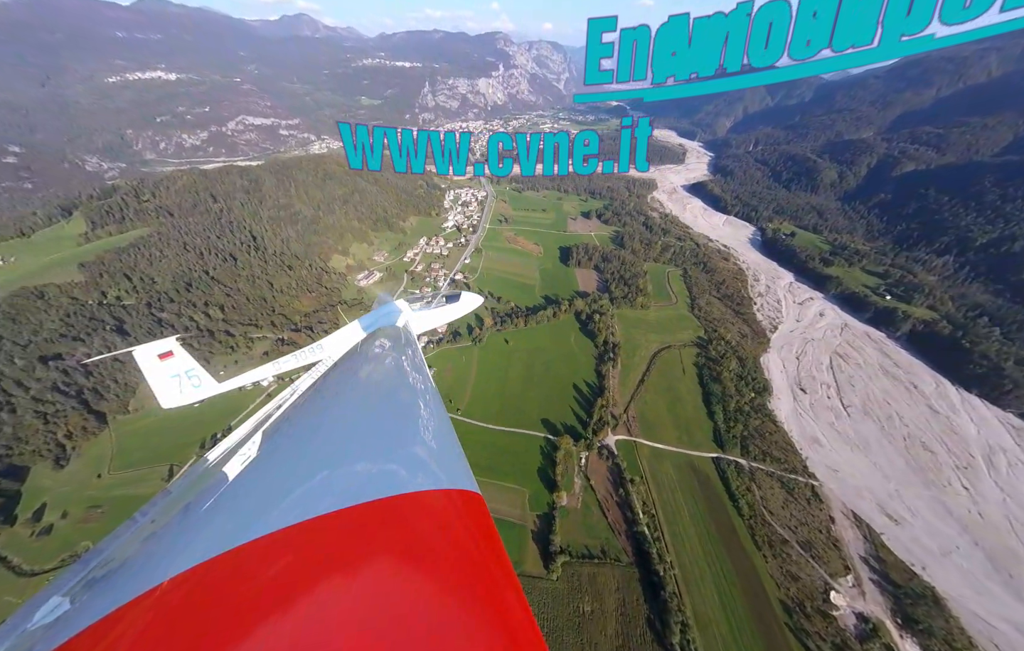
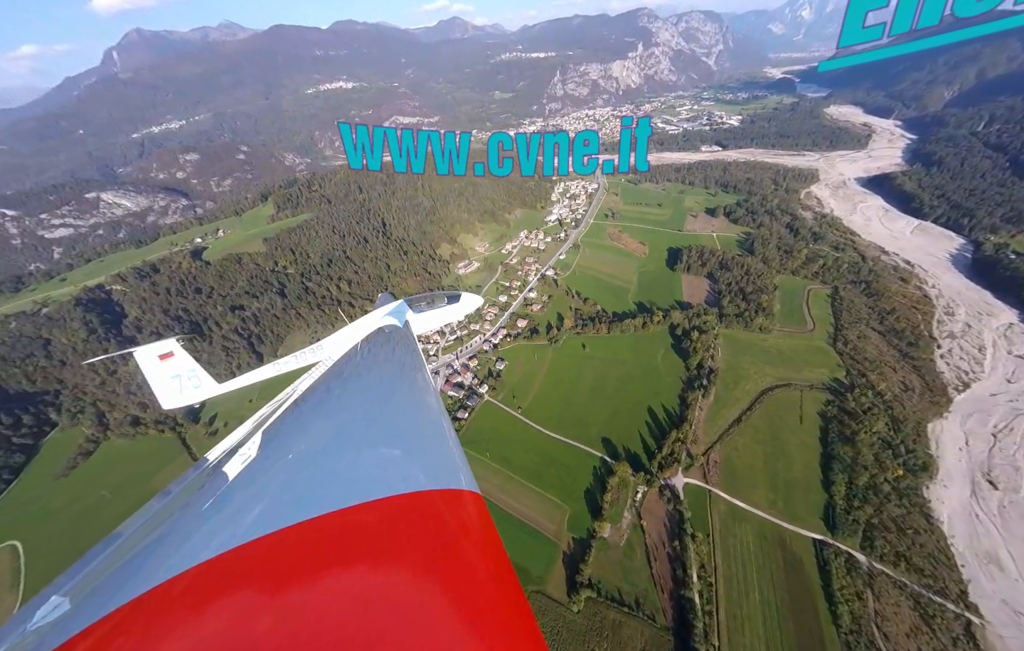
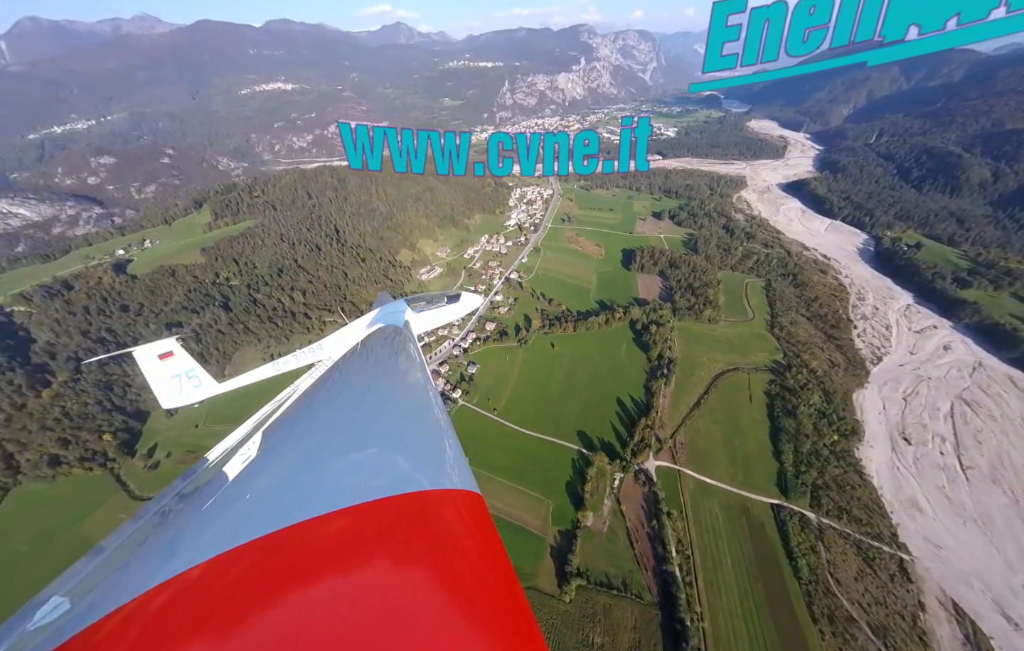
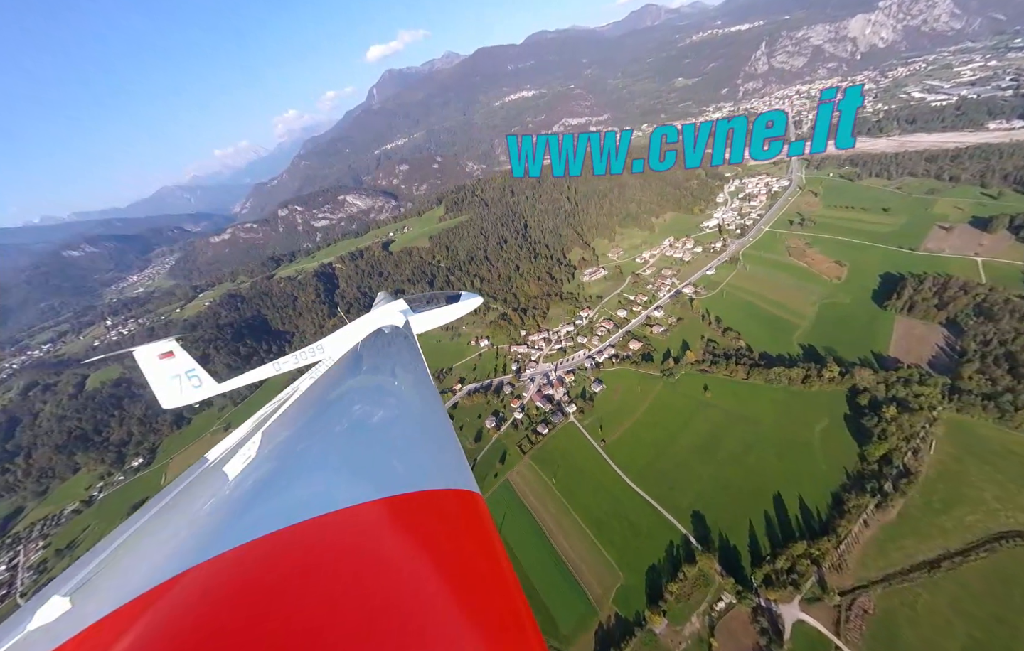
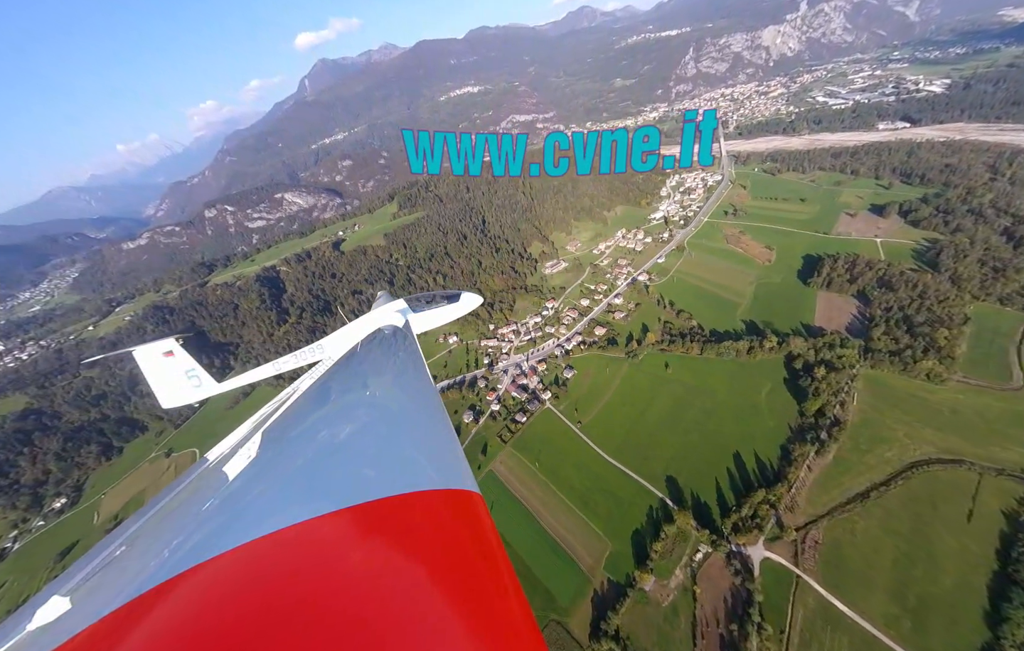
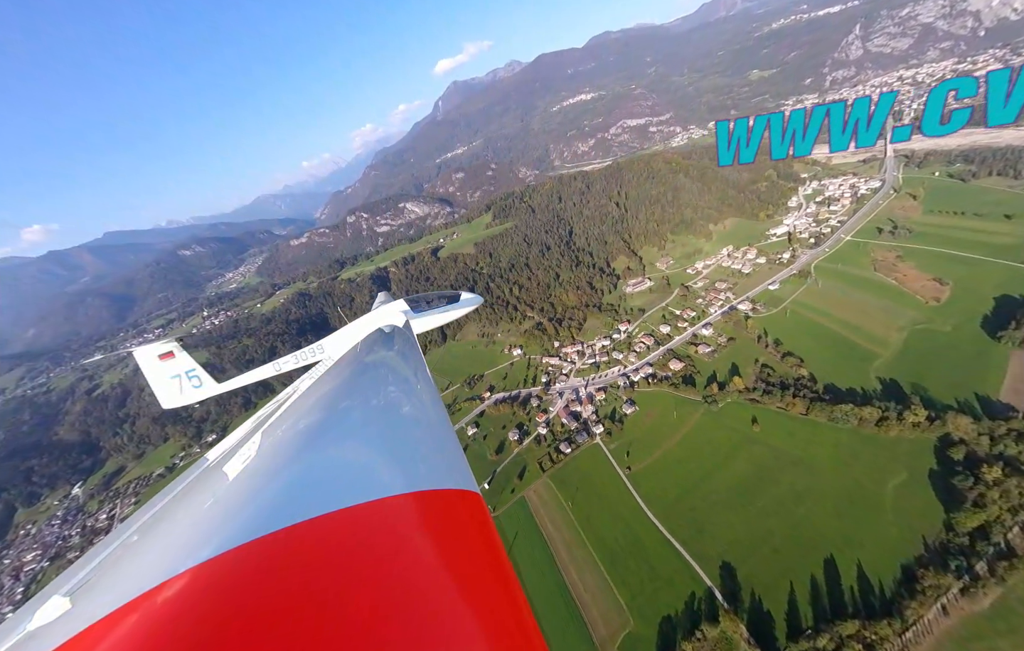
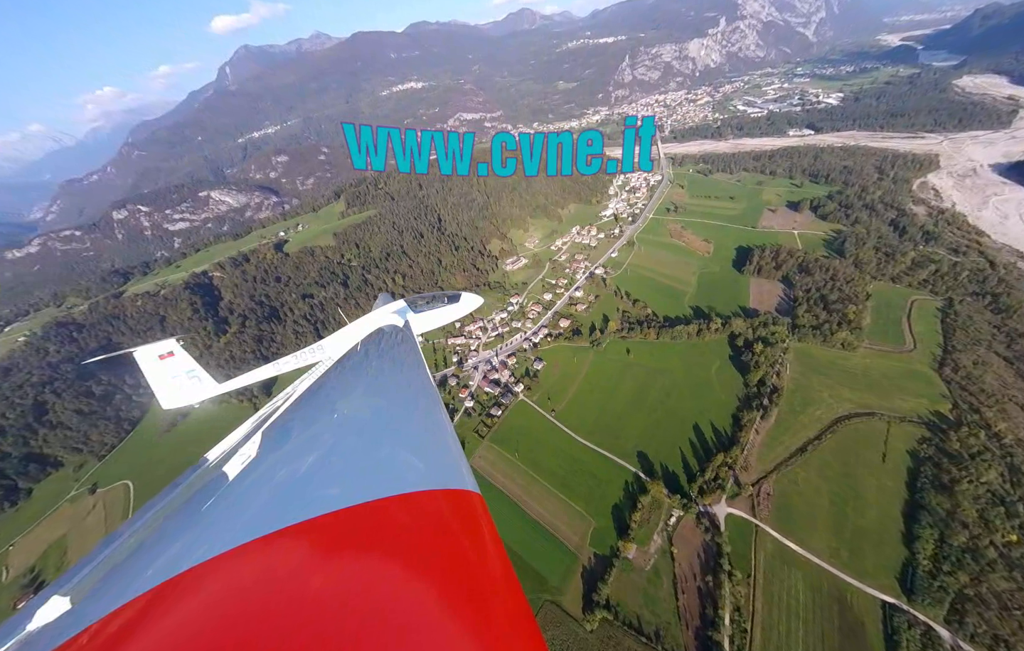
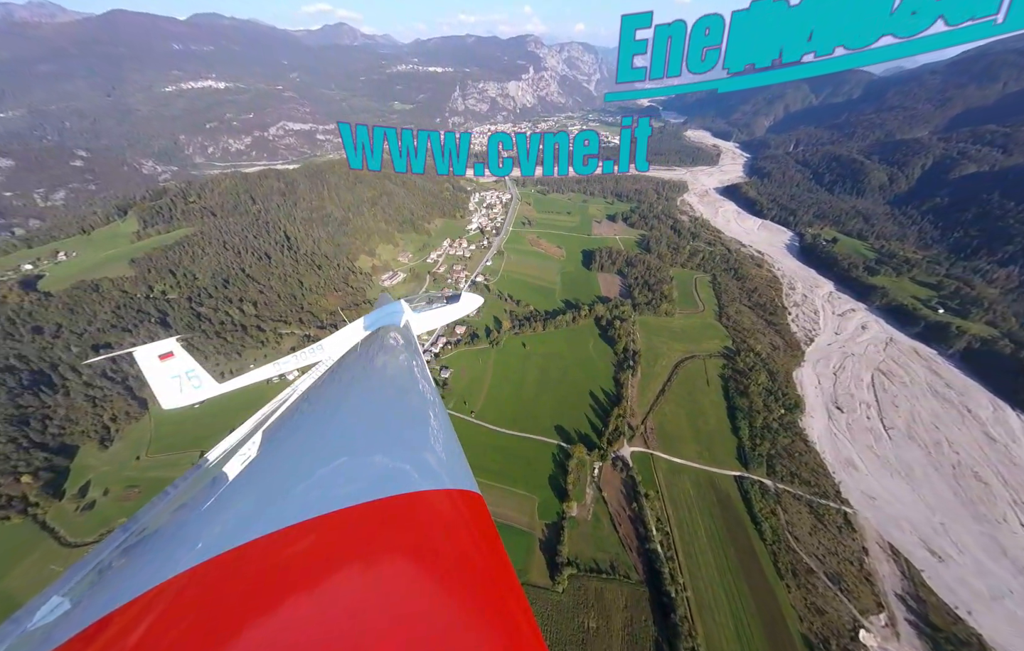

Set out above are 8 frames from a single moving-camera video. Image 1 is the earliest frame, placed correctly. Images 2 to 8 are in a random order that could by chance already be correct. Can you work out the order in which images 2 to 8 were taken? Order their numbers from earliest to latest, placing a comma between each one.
8, 3, 2, 7, 5, 4, 6
